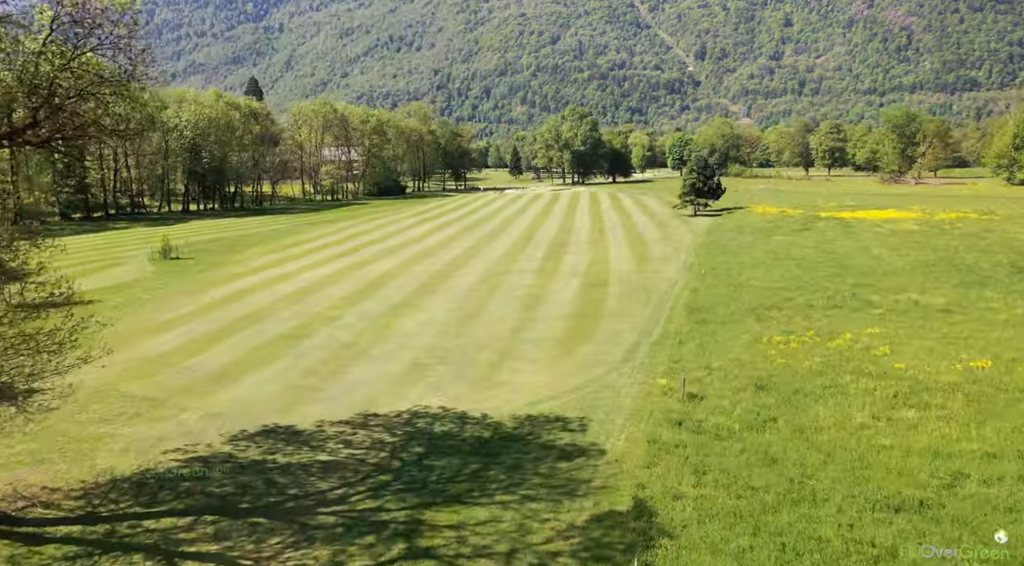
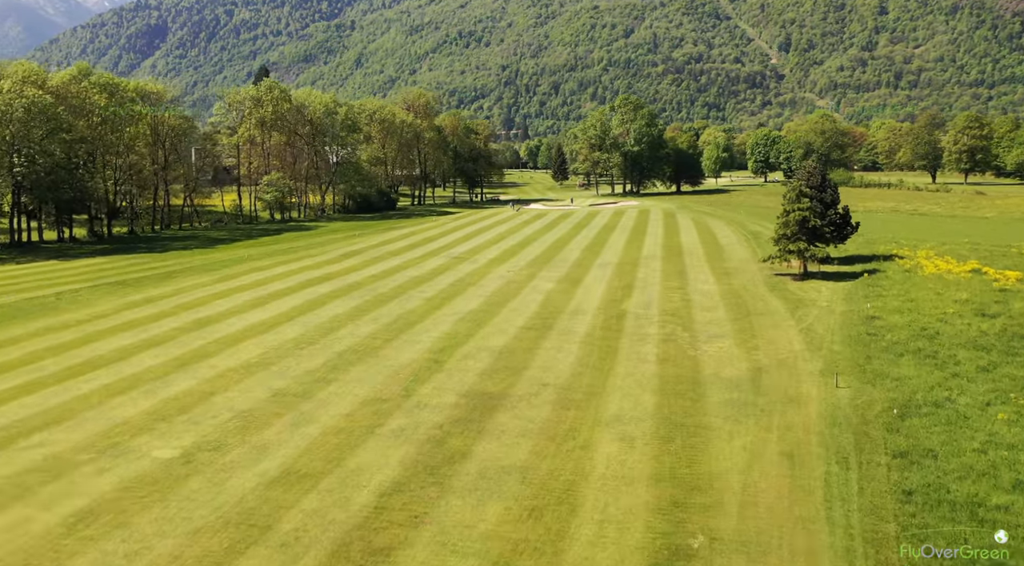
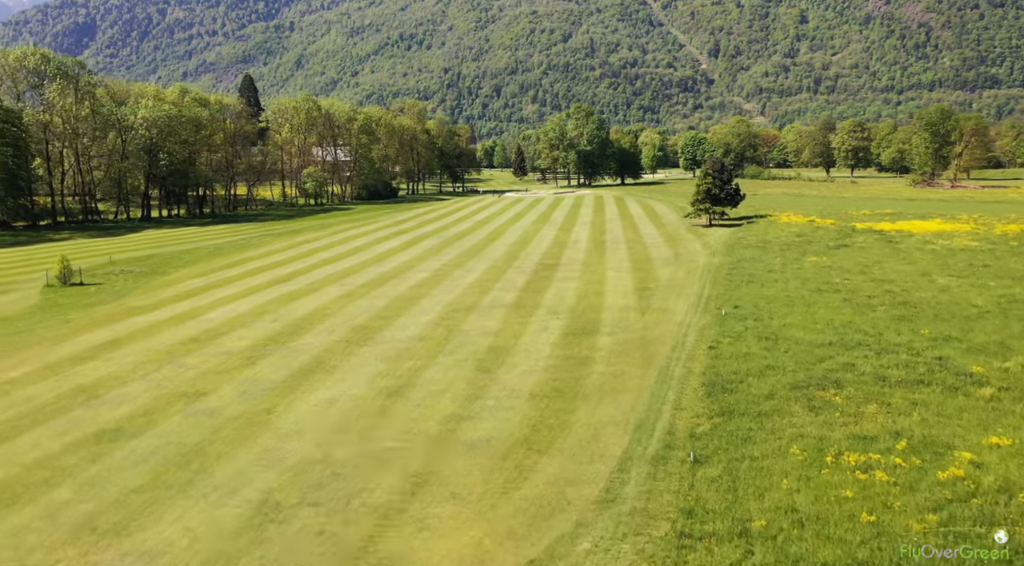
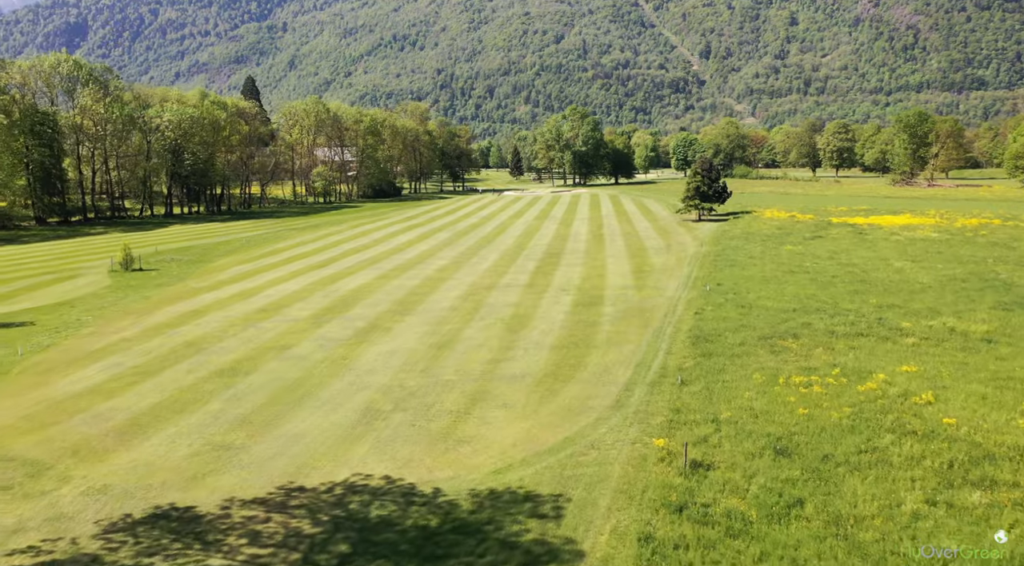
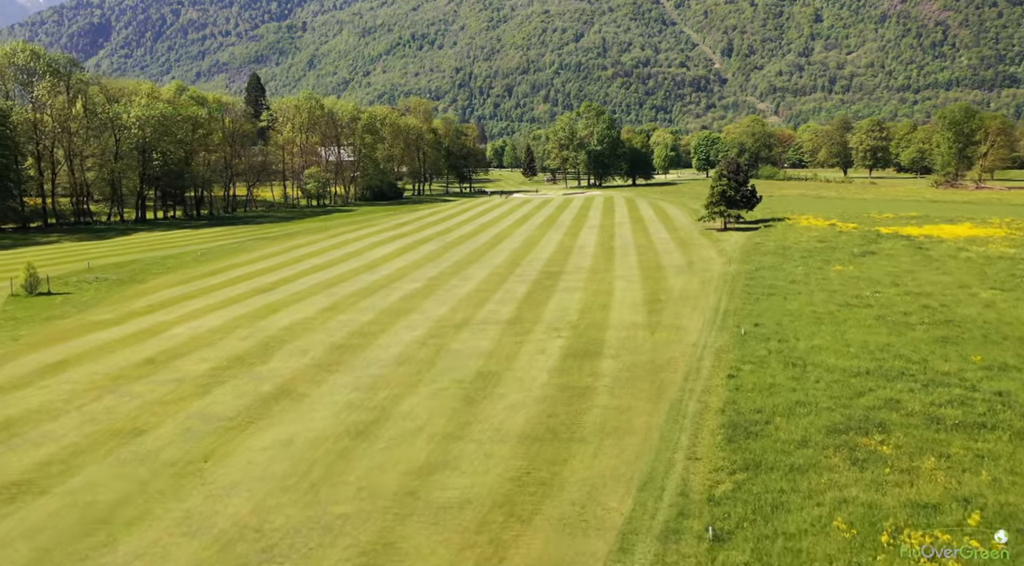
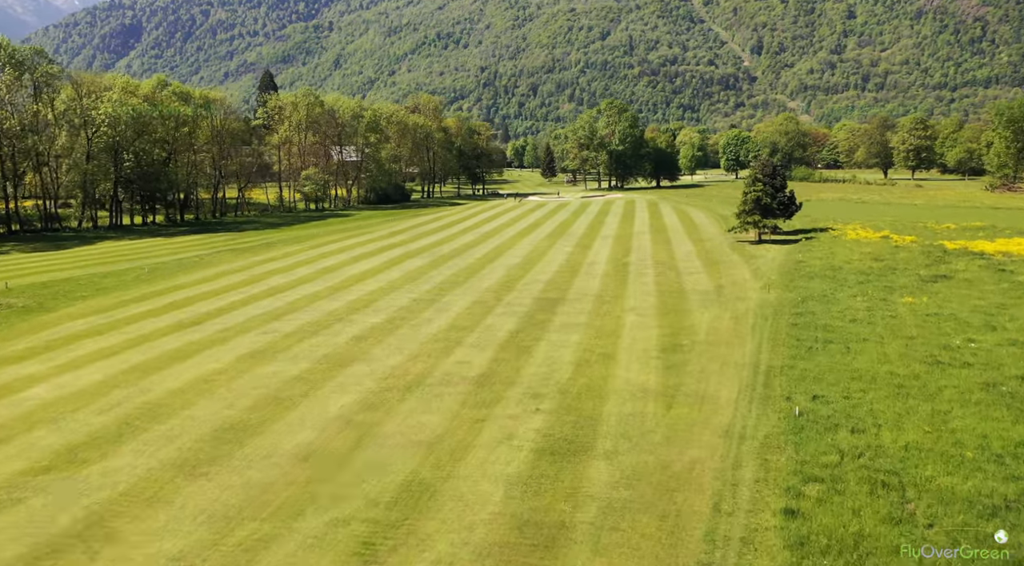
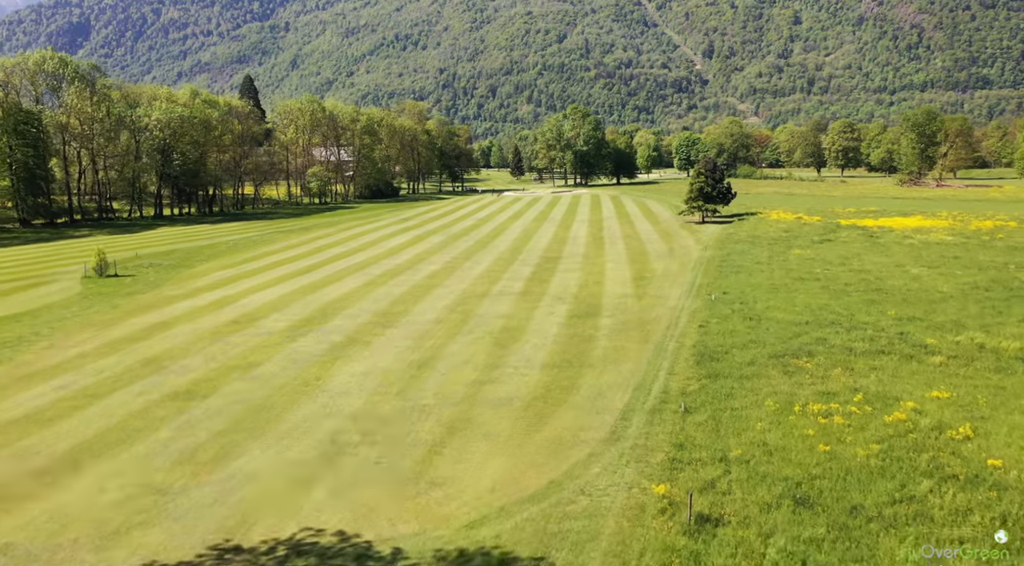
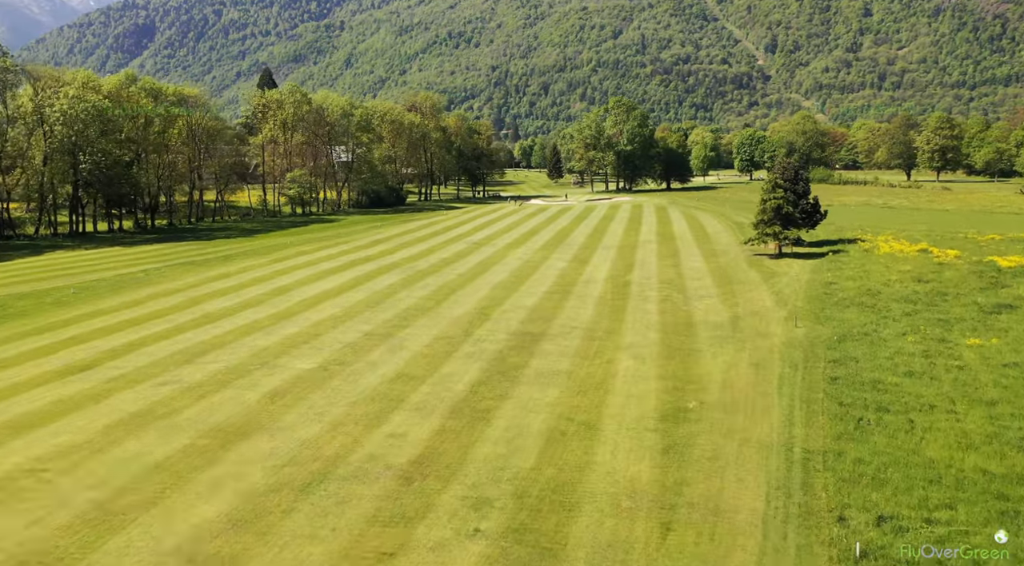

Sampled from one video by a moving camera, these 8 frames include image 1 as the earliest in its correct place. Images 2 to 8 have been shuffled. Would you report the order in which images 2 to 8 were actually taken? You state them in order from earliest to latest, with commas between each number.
4, 7, 3, 5, 6, 8, 2
